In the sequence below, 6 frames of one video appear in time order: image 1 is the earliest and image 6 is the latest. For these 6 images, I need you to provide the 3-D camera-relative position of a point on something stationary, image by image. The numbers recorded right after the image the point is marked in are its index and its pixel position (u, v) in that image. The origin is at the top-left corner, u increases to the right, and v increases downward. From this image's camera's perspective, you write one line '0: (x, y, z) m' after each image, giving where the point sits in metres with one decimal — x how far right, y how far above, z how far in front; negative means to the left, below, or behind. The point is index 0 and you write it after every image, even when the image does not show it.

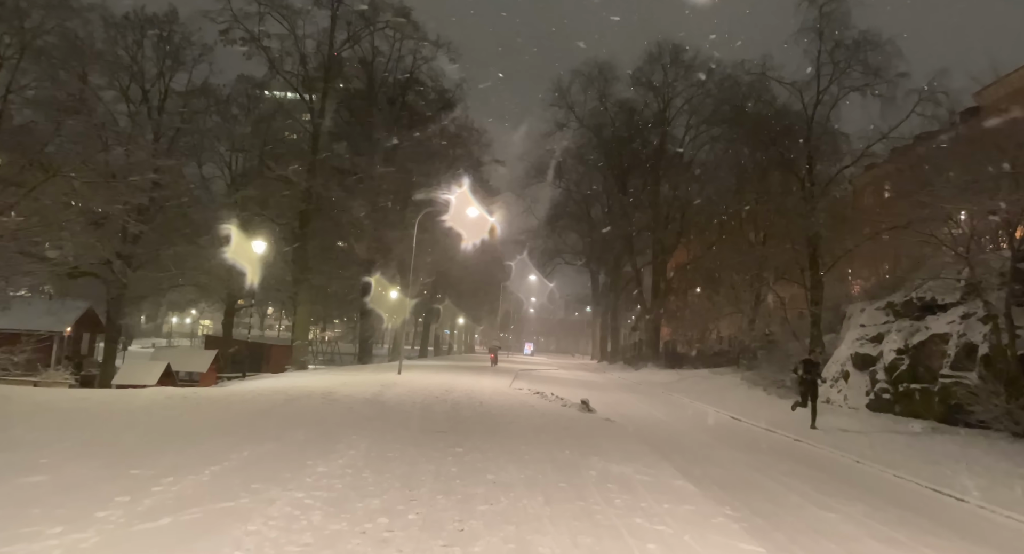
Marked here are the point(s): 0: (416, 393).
0: (-2.4, -2.8, +17.4) m
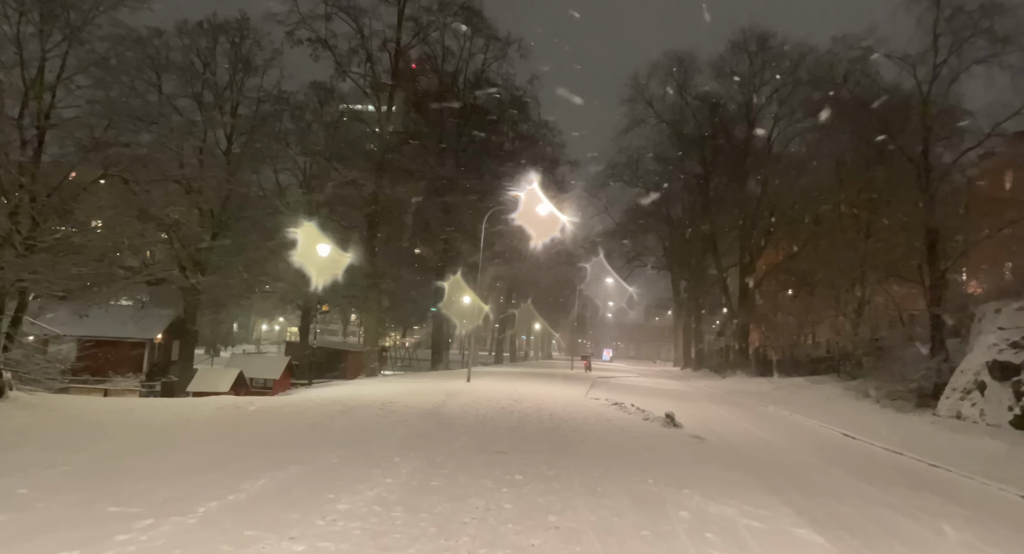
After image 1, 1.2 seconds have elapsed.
0: (-0.7, -2.8, +15.9) m
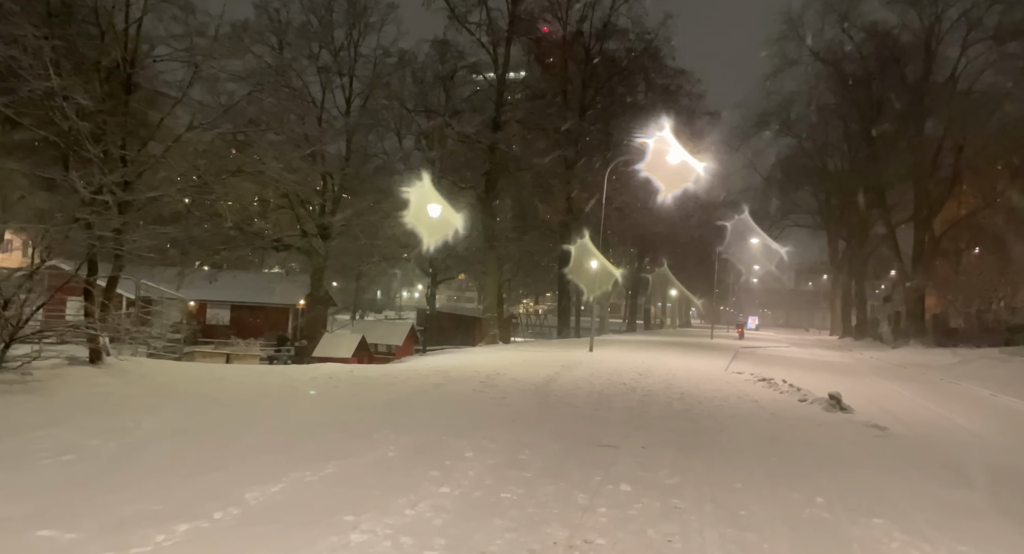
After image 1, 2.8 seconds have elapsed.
0: (+1.7, -1.9, +13.8) m
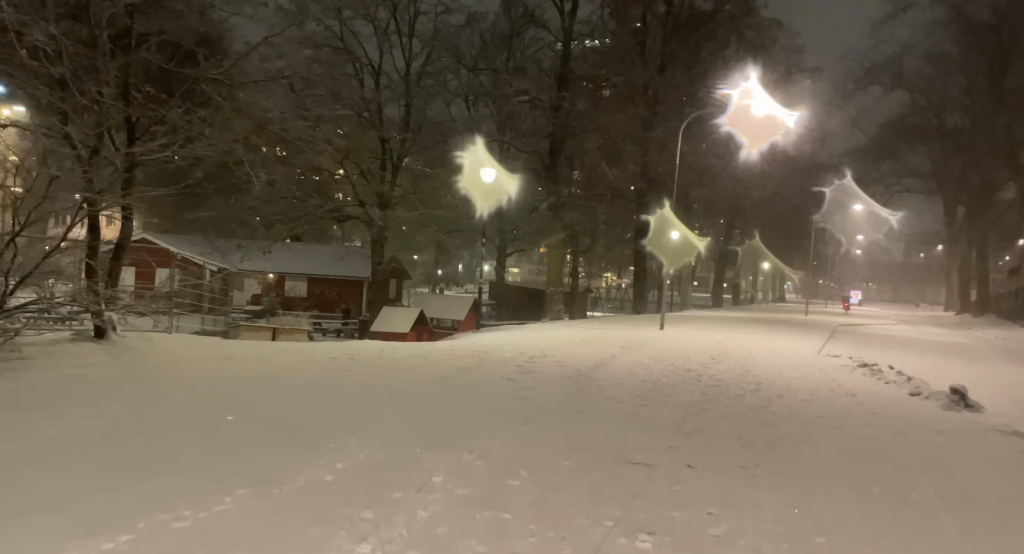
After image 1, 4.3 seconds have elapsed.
0: (+2.5, -1.4, +11.8) m
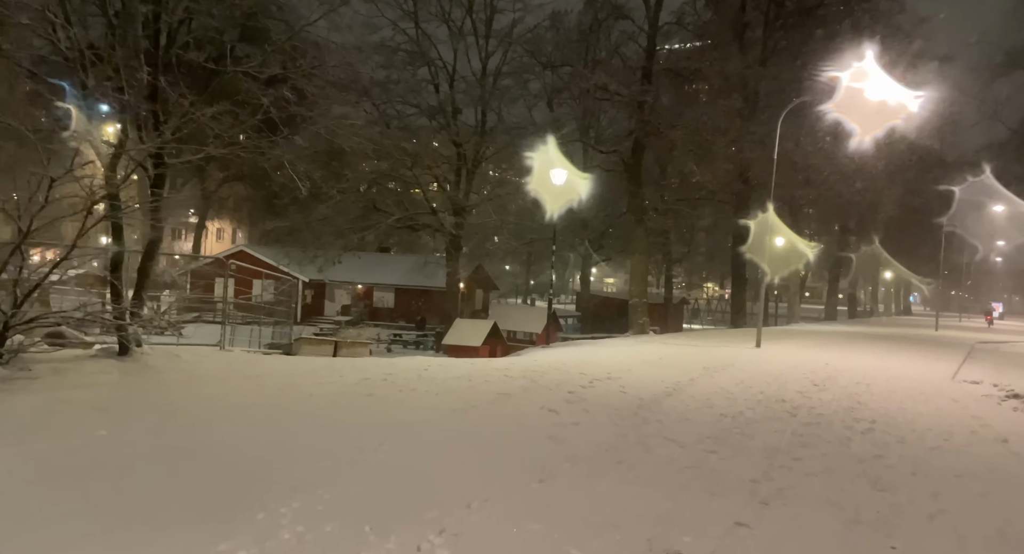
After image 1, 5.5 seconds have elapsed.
0: (+3.2, -1.5, +9.8) m
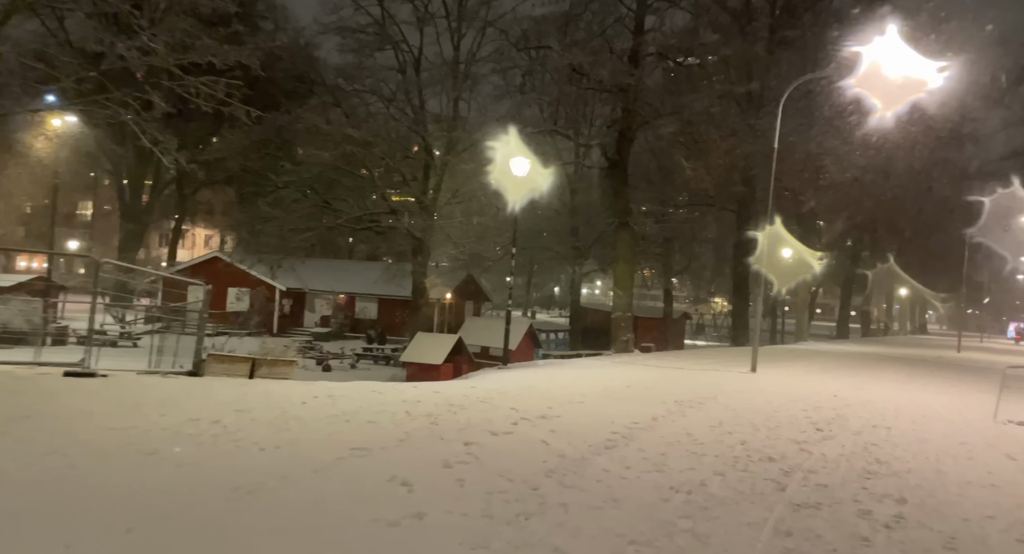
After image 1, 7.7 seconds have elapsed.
0: (+2.0, -1.6, +7.0) m
